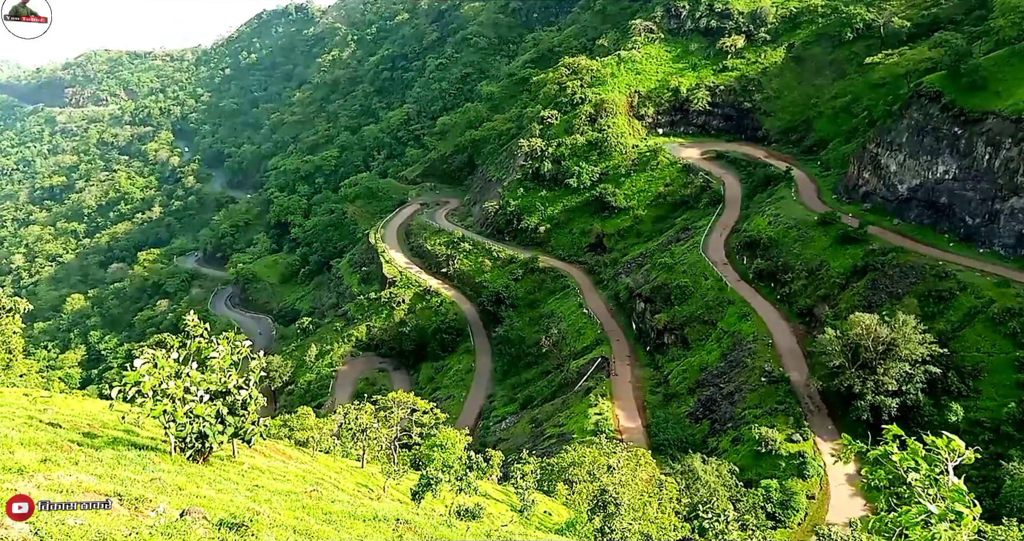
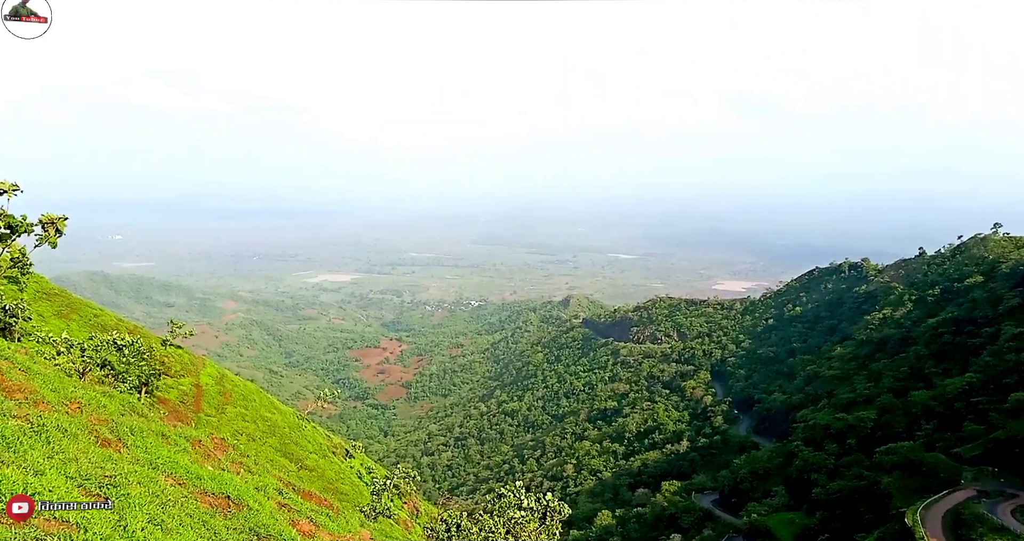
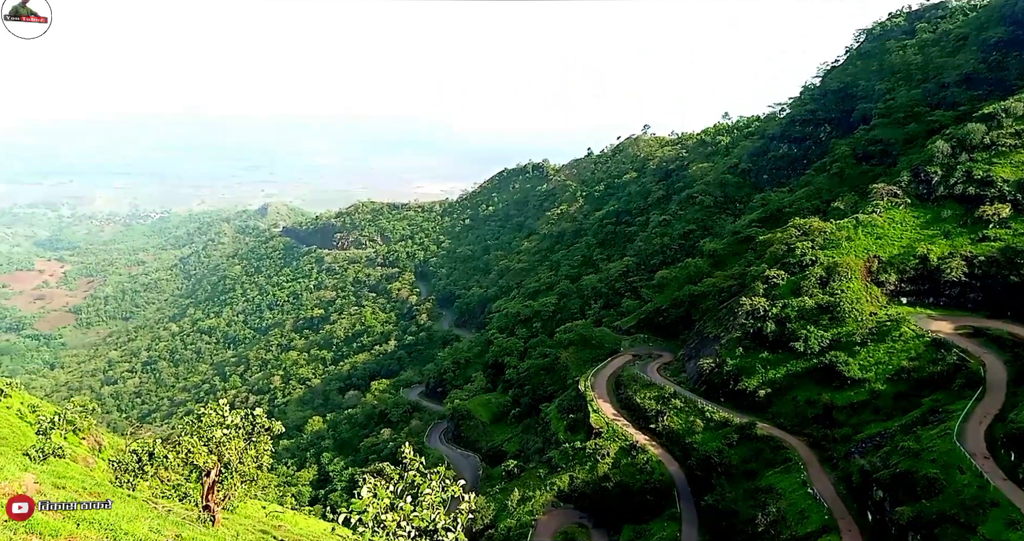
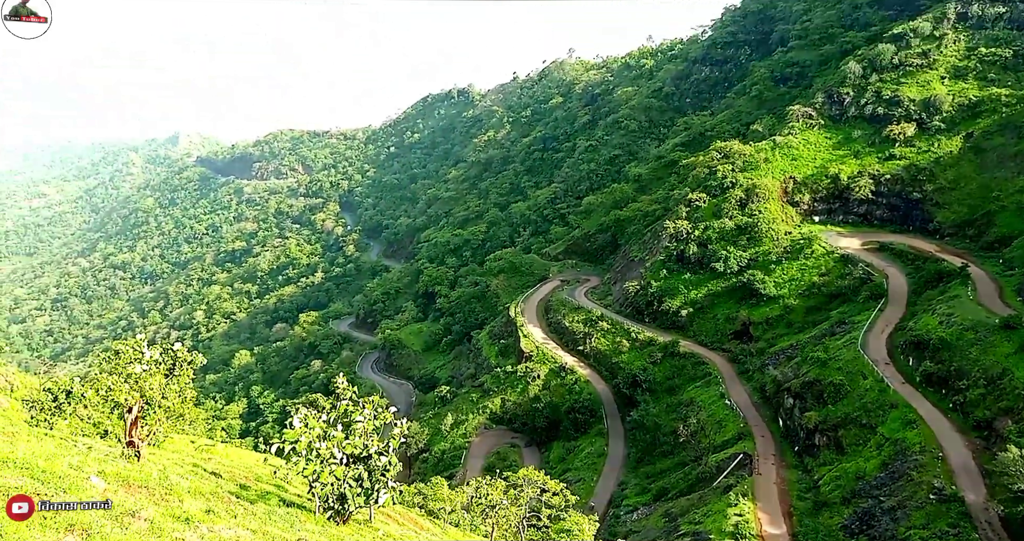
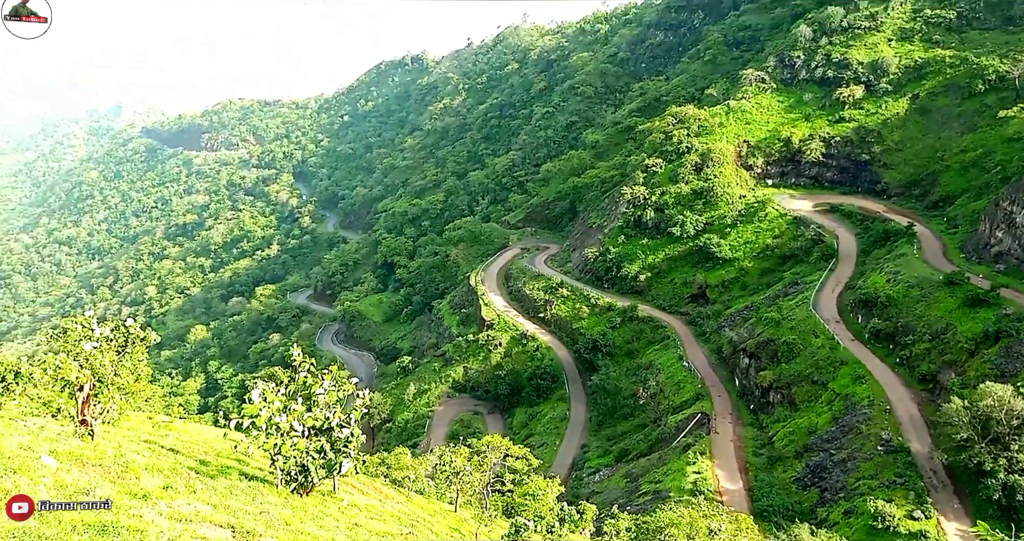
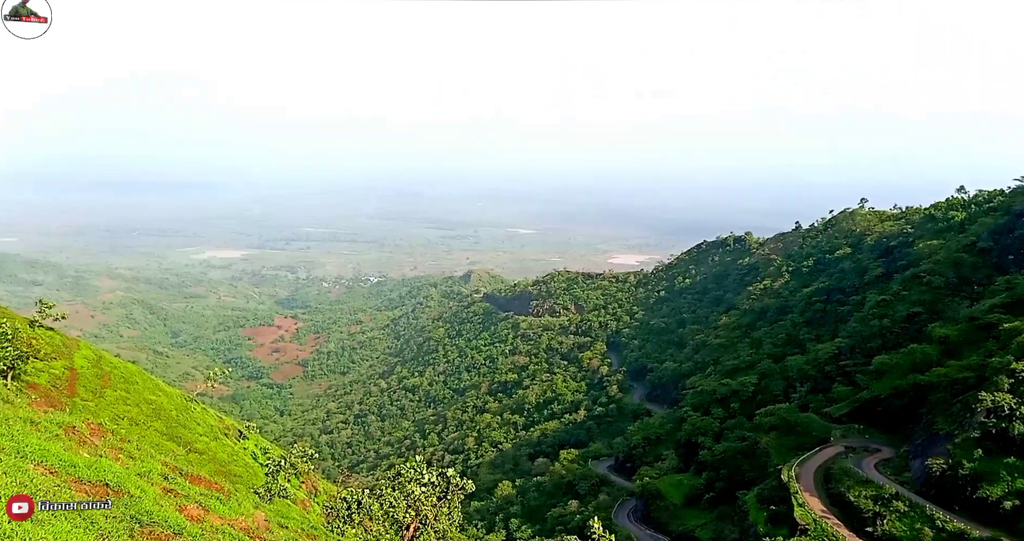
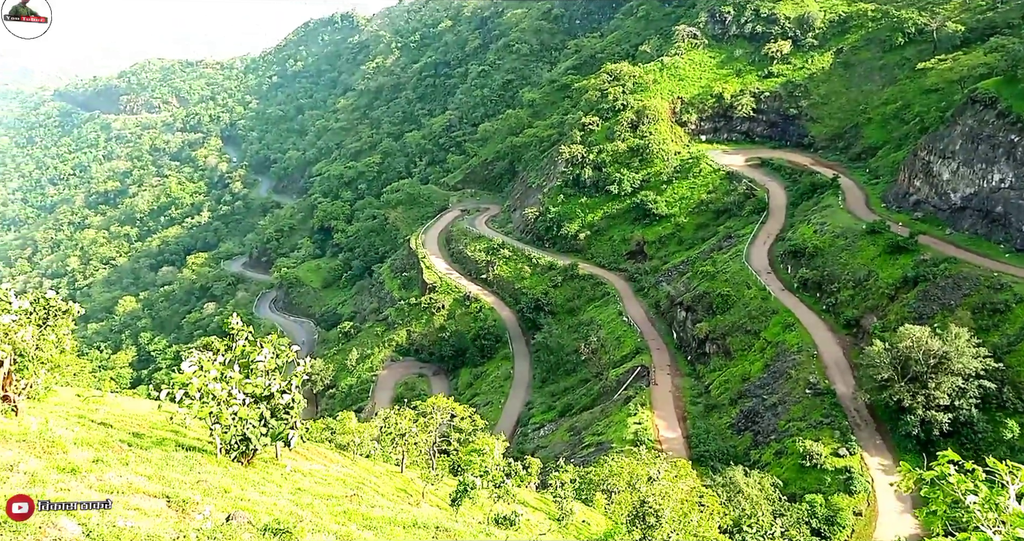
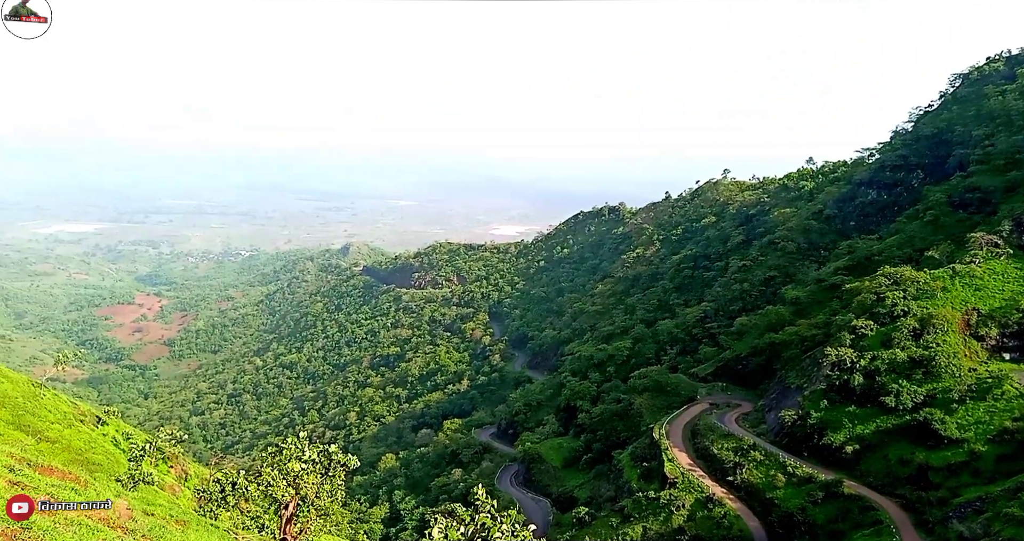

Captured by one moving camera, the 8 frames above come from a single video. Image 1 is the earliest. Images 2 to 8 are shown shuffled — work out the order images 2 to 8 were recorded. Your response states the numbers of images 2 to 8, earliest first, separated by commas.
7, 5, 4, 3, 8, 6, 2
